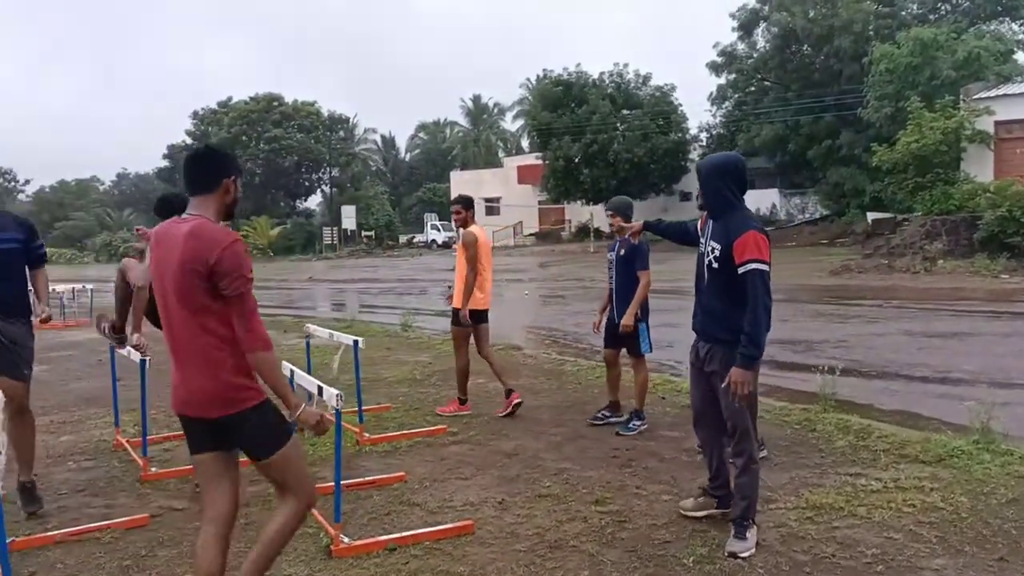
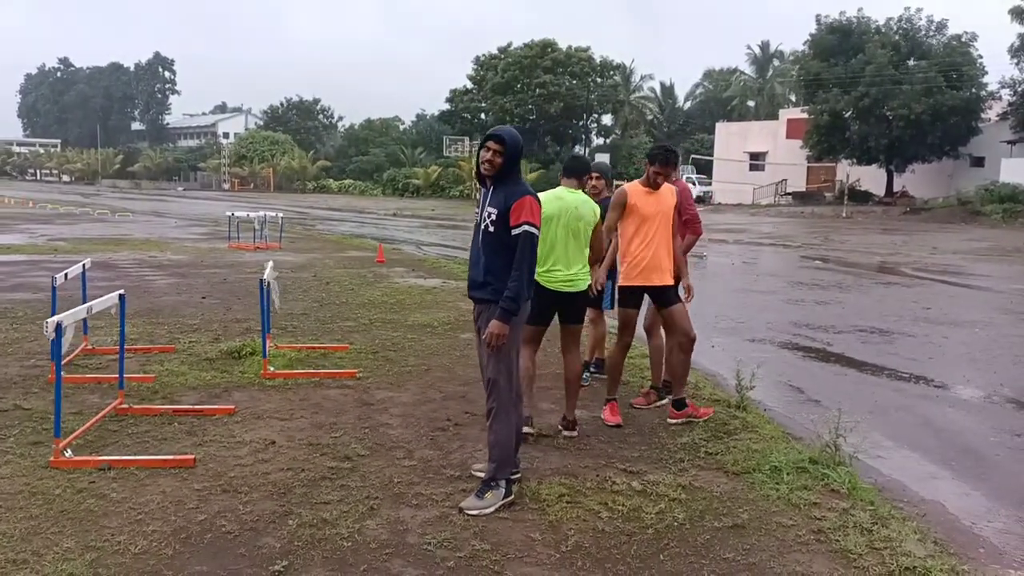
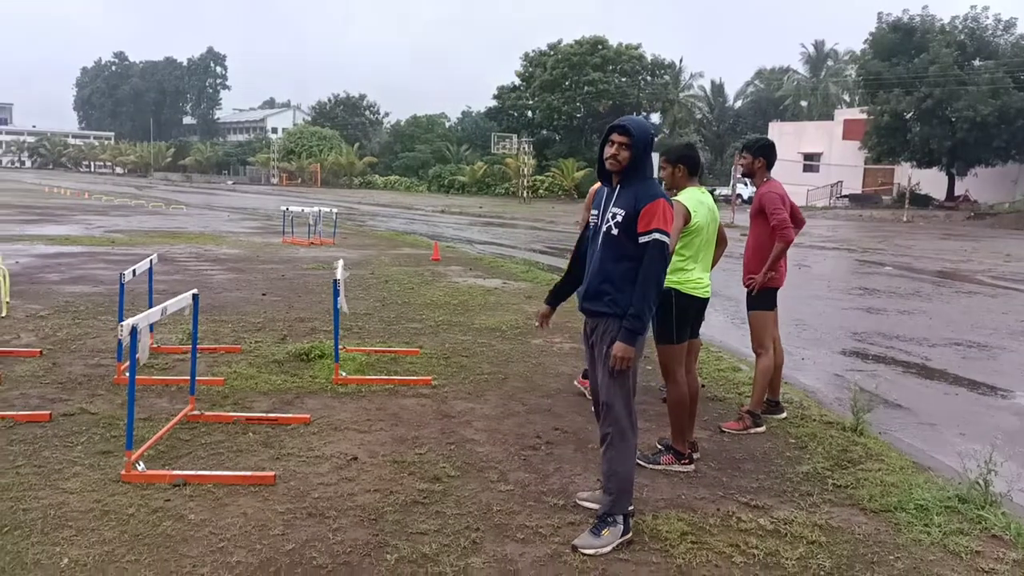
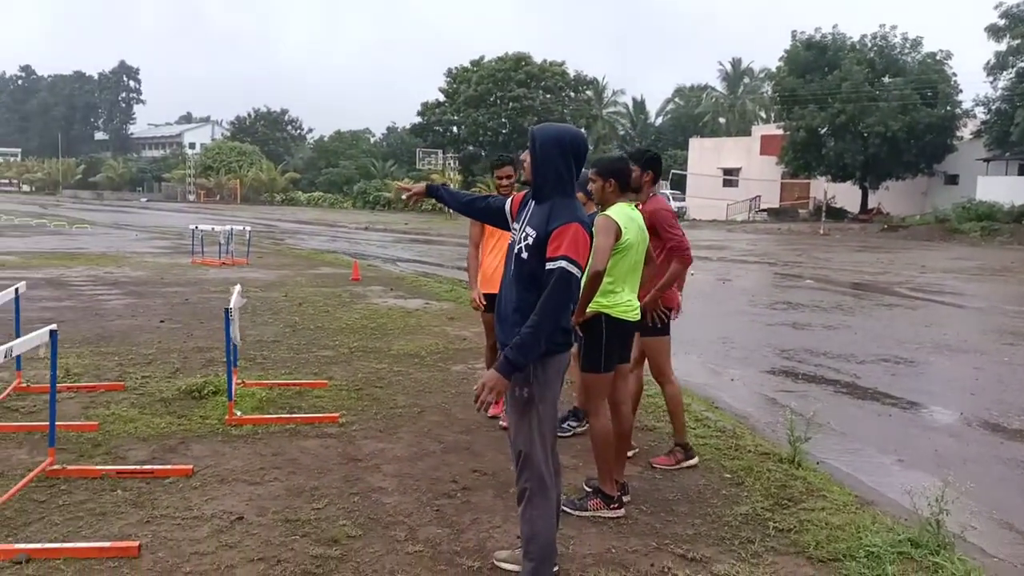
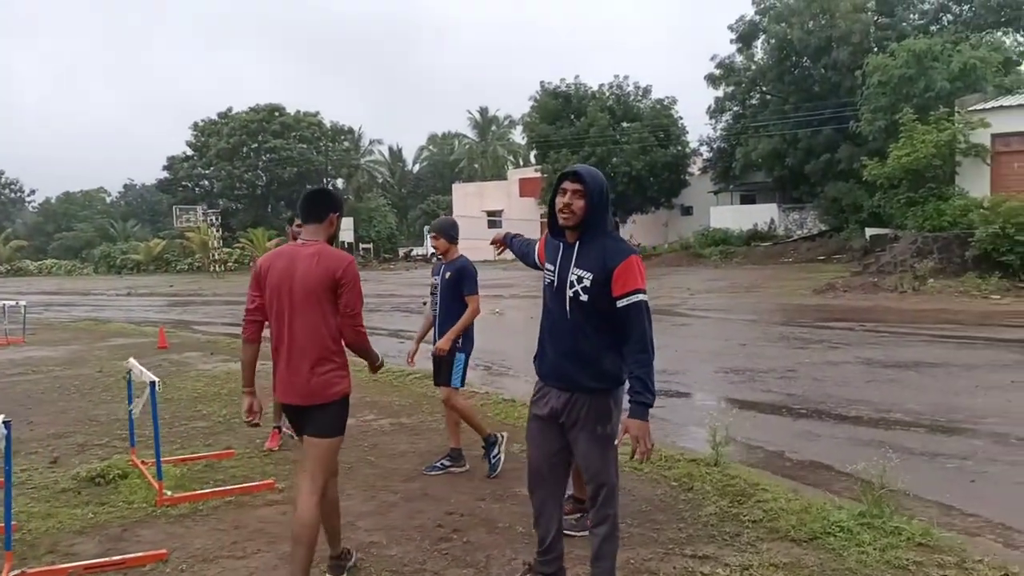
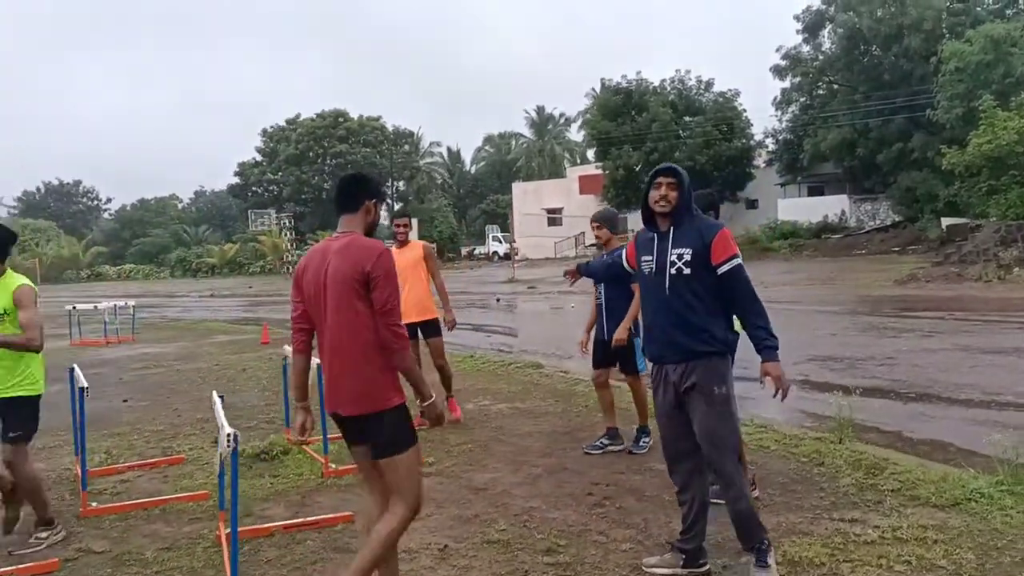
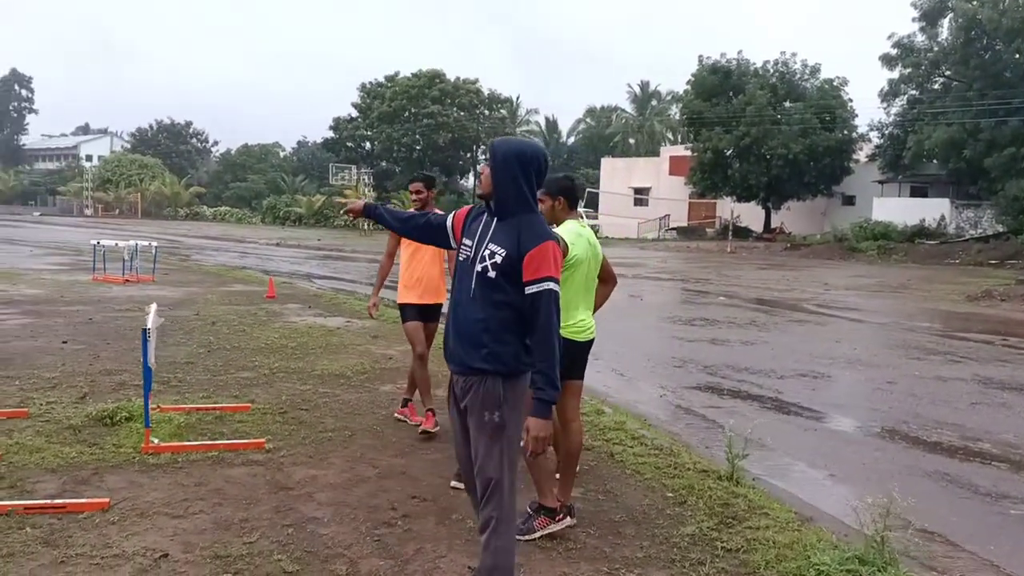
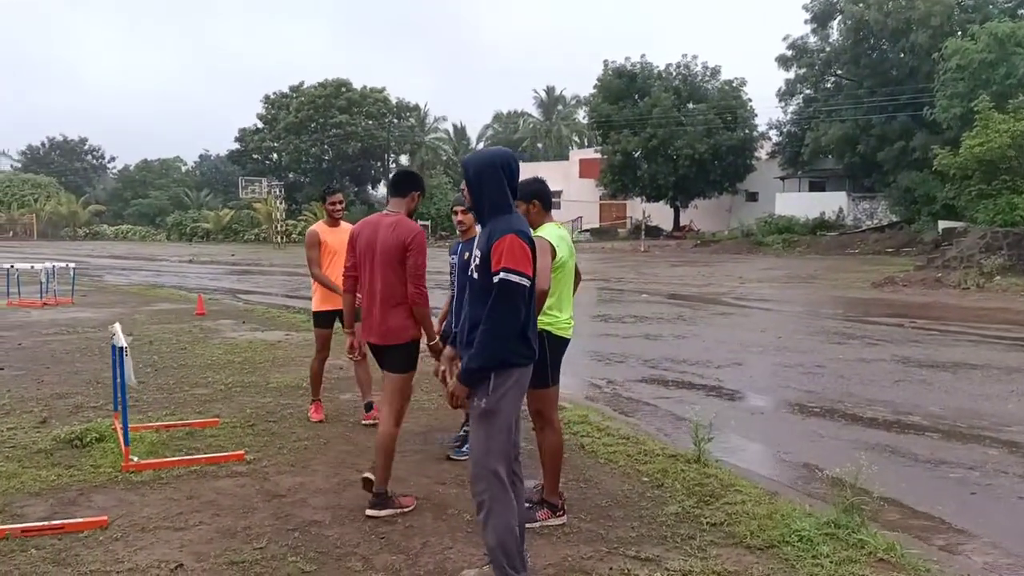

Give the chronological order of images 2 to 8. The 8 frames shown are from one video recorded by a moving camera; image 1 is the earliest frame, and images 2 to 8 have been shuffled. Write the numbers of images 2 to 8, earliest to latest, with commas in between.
6, 5, 8, 7, 4, 3, 2
